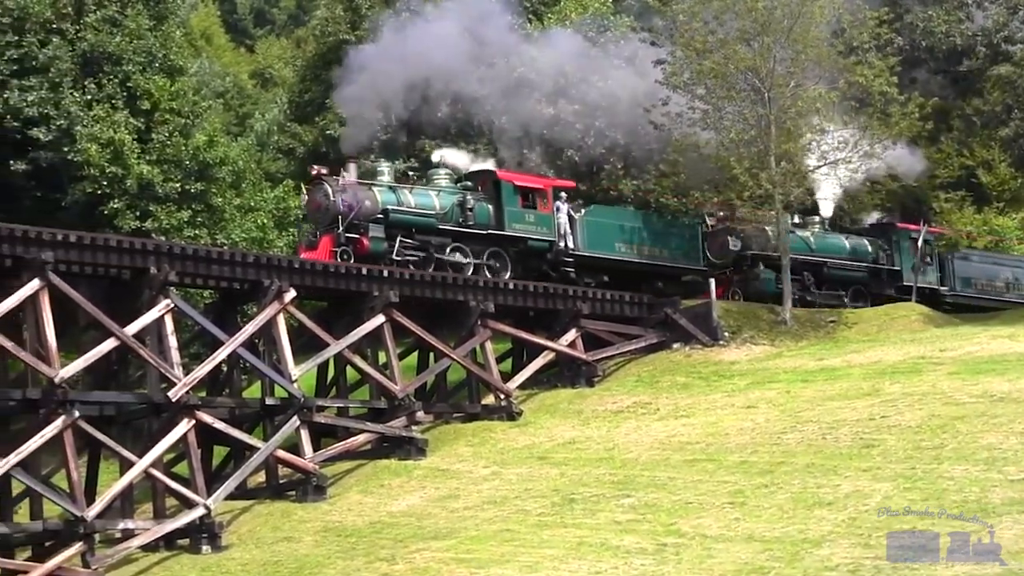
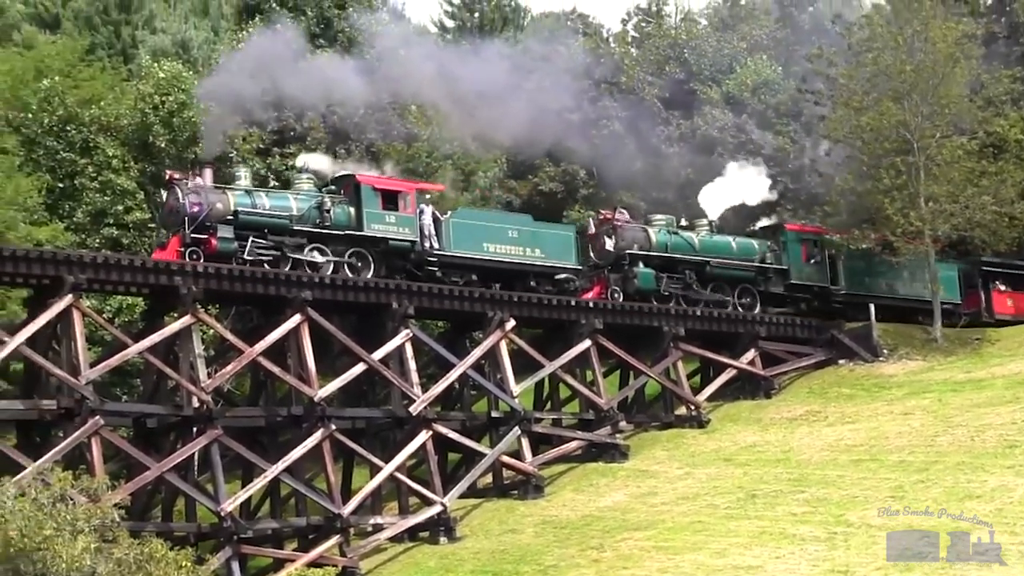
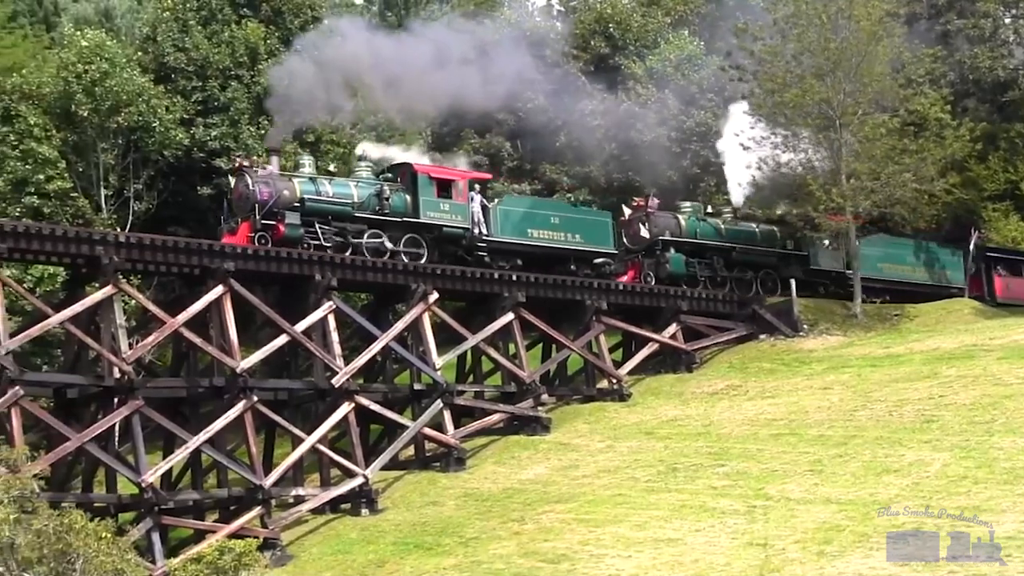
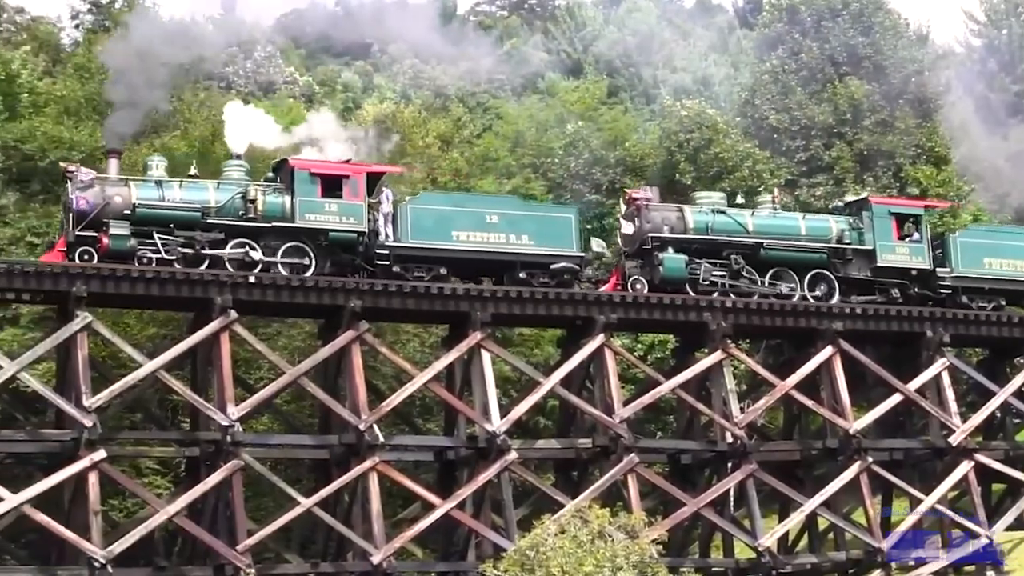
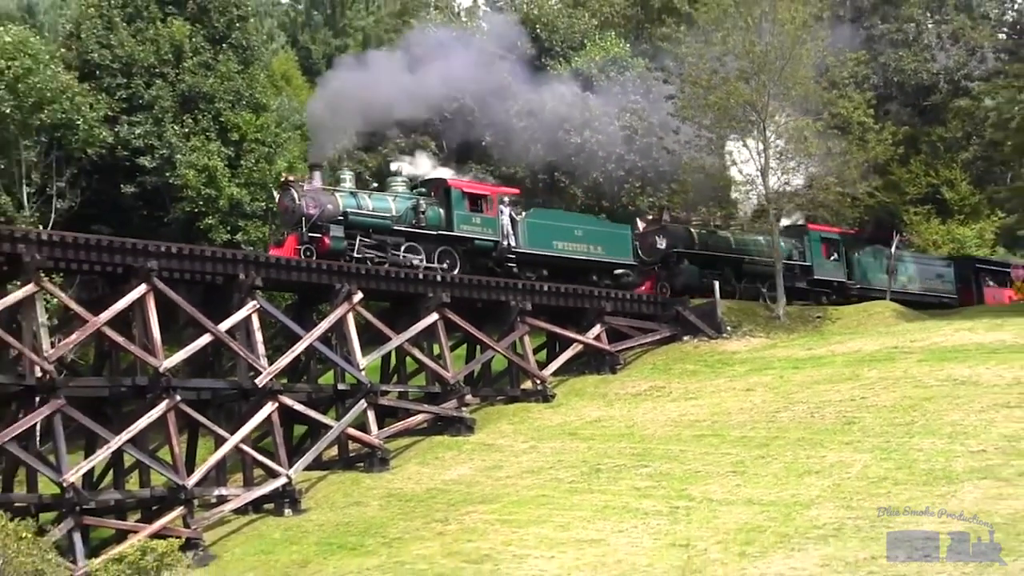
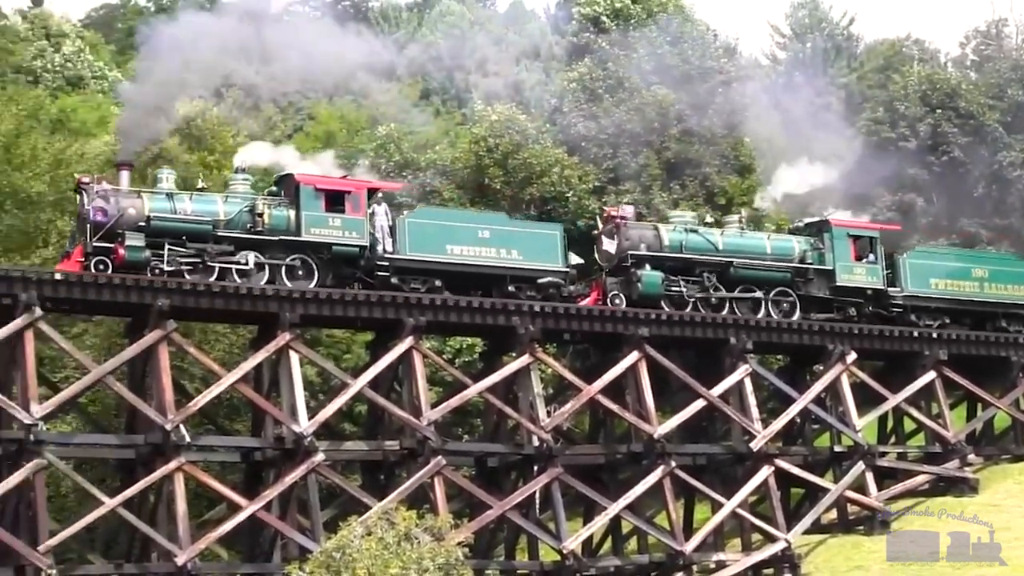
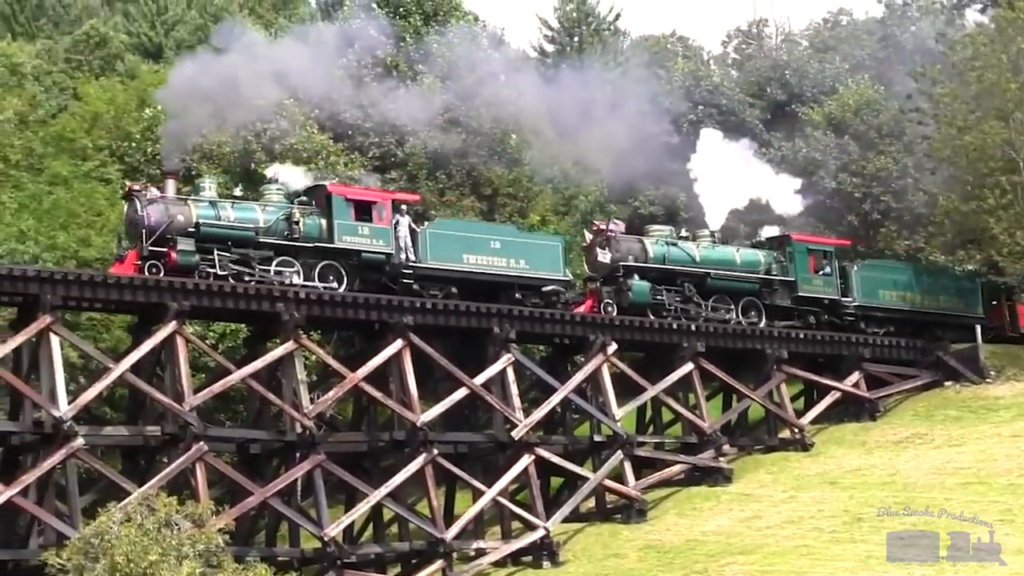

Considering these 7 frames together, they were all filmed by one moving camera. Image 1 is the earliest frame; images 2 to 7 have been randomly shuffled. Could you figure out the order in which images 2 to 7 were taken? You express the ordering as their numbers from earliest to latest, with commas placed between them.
5, 3, 2, 7, 6, 4
